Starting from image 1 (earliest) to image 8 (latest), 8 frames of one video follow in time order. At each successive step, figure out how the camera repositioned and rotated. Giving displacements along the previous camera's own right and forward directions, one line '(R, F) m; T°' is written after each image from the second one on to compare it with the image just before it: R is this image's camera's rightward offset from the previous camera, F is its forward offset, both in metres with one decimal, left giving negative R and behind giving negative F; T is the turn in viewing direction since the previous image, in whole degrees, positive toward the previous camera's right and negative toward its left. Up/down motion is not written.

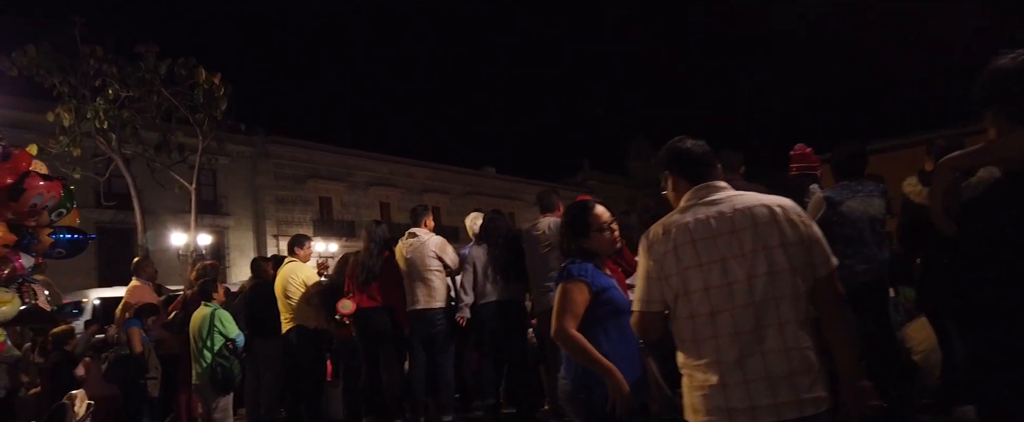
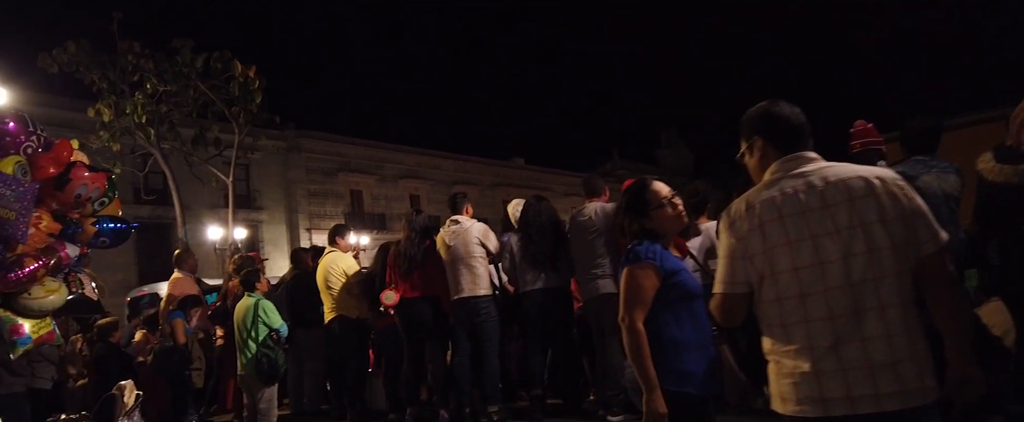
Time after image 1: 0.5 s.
(-0.1, +0.1) m; -2°
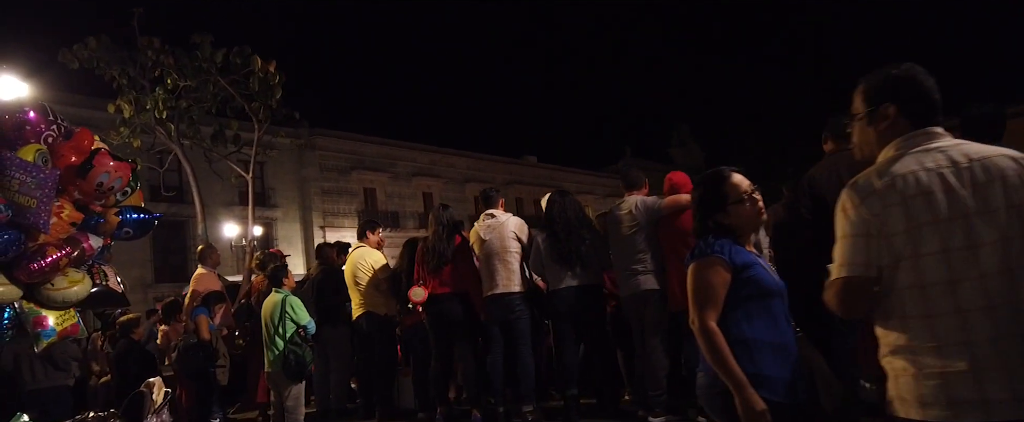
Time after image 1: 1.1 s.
(-0.2, +0.1) m; -1°
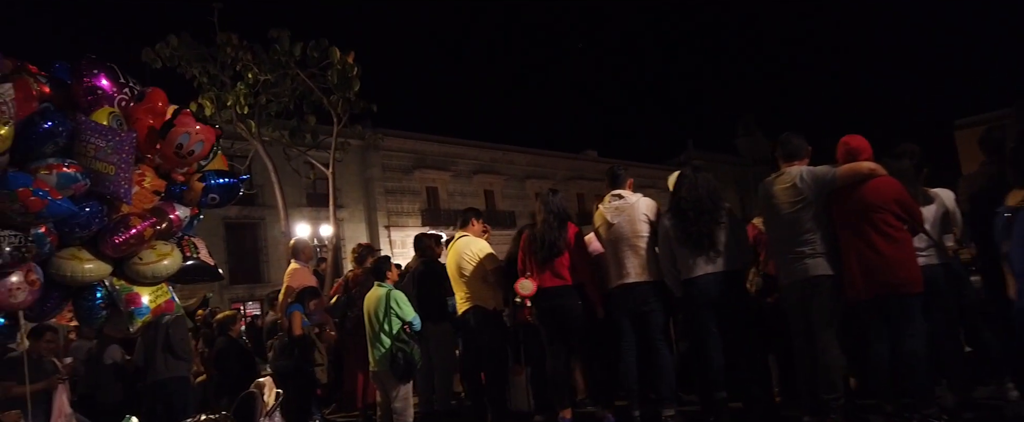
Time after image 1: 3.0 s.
(-0.6, +0.5) m; -5°
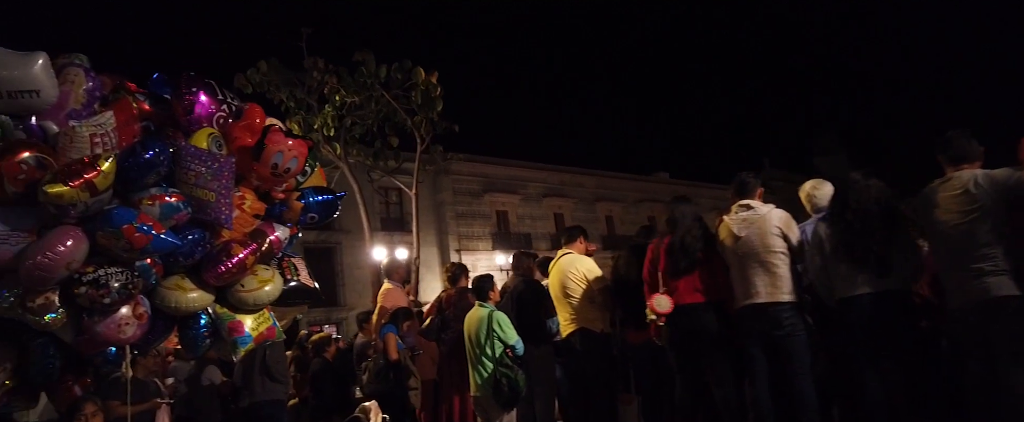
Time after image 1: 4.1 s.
(-0.4, +0.3) m; -6°
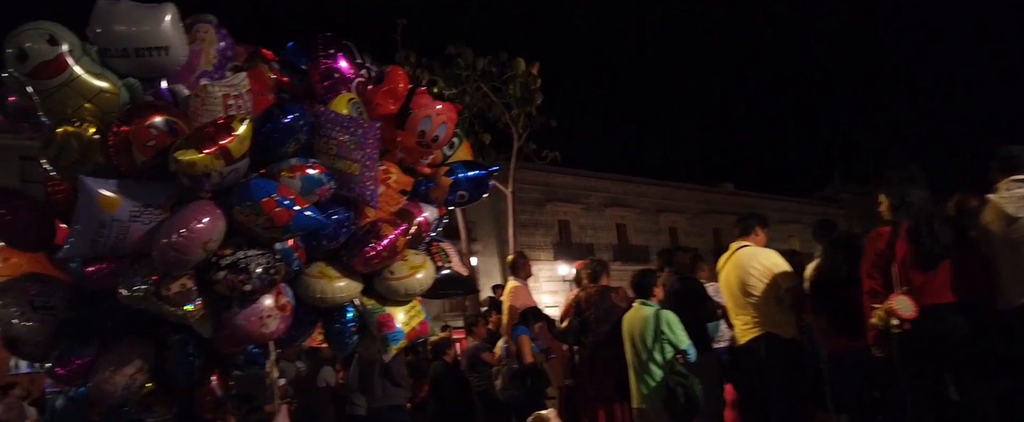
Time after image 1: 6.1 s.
(-0.9, +0.7) m; -4°
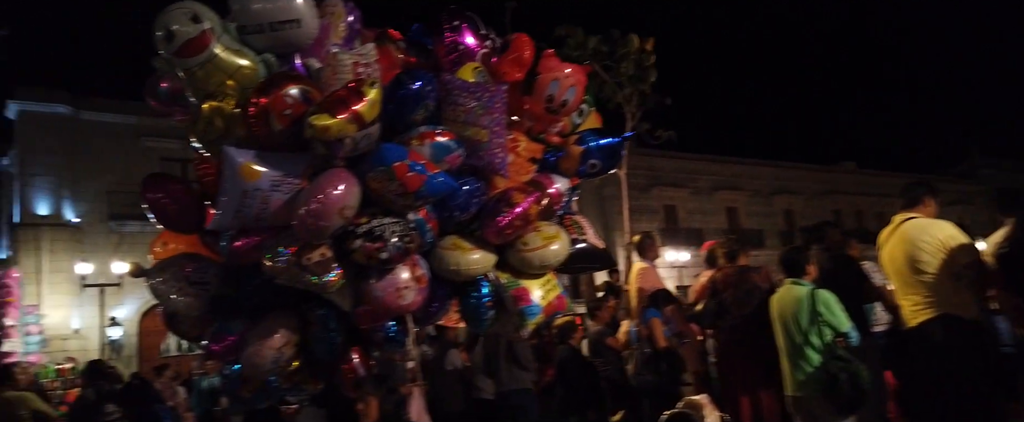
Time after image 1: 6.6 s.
(-0.2, +0.2) m; -9°
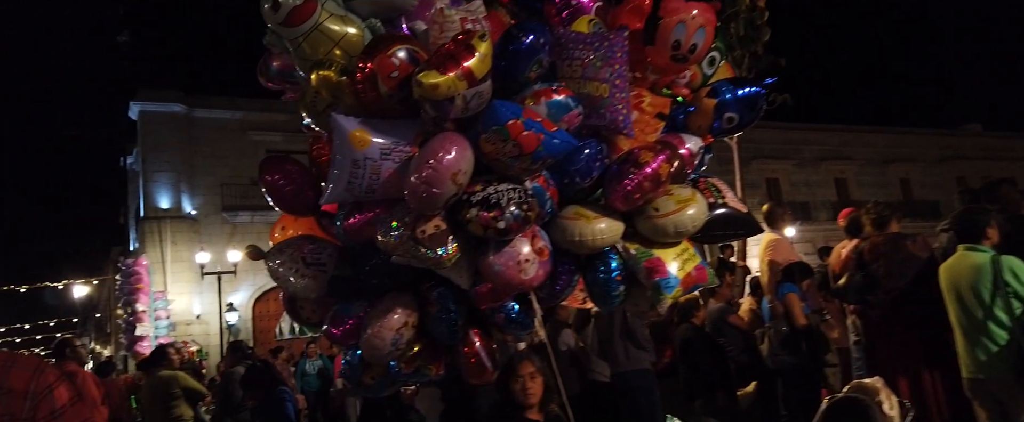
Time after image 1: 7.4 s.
(-0.2, +0.3) m; -8°
